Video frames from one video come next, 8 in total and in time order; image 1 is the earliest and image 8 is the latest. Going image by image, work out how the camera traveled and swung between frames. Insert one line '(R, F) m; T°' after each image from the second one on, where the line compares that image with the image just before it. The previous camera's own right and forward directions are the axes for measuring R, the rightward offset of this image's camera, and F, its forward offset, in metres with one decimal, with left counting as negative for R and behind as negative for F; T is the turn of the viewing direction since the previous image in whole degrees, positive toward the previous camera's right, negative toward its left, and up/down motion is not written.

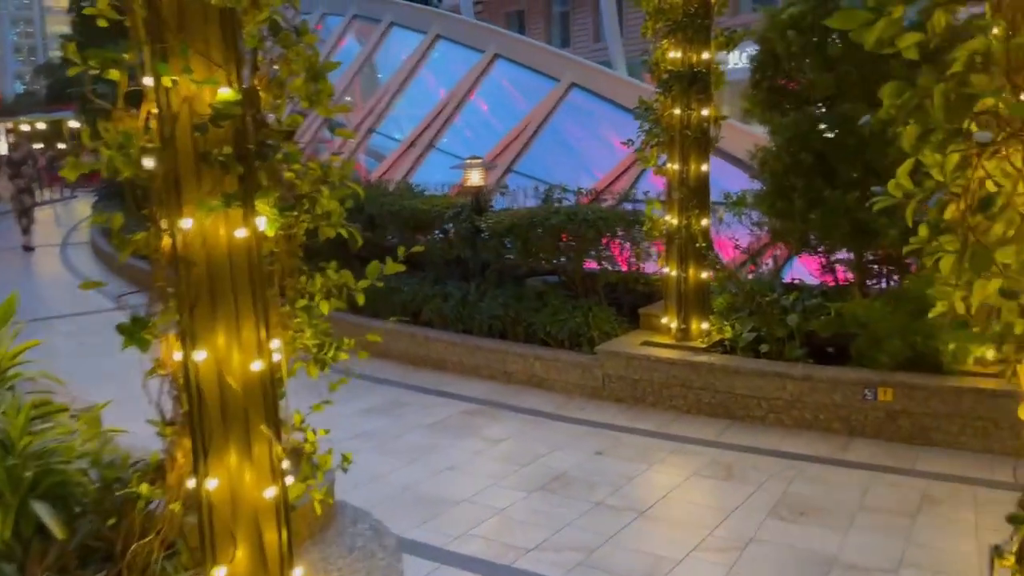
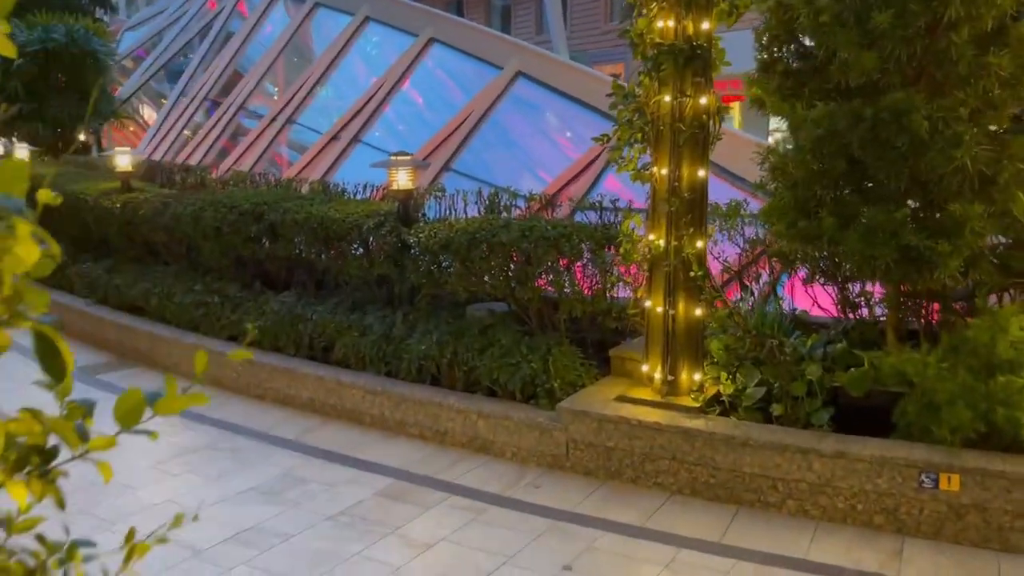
(0.0, +1.5) m; +4°
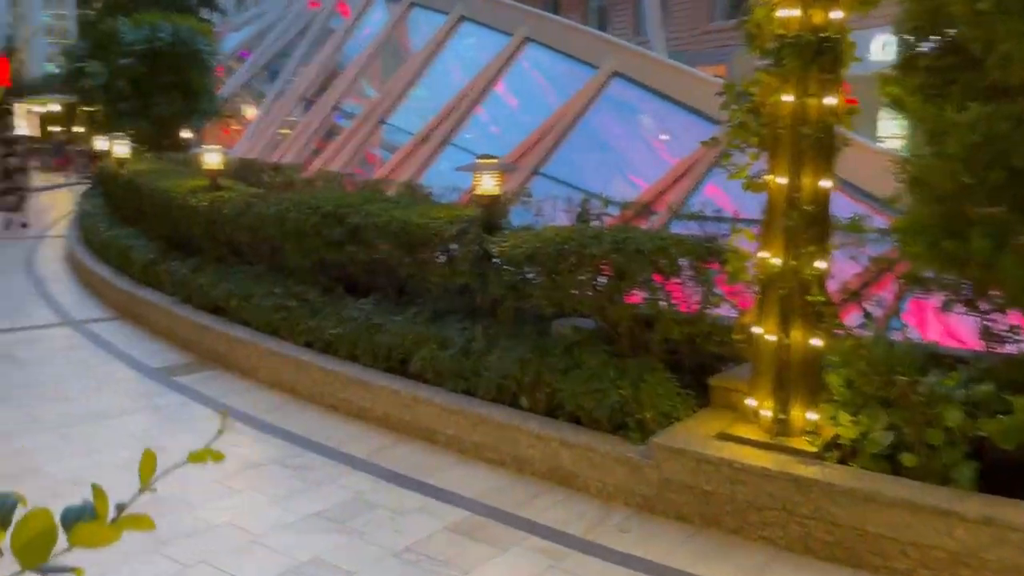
(0.0, +0.4) m; -6°
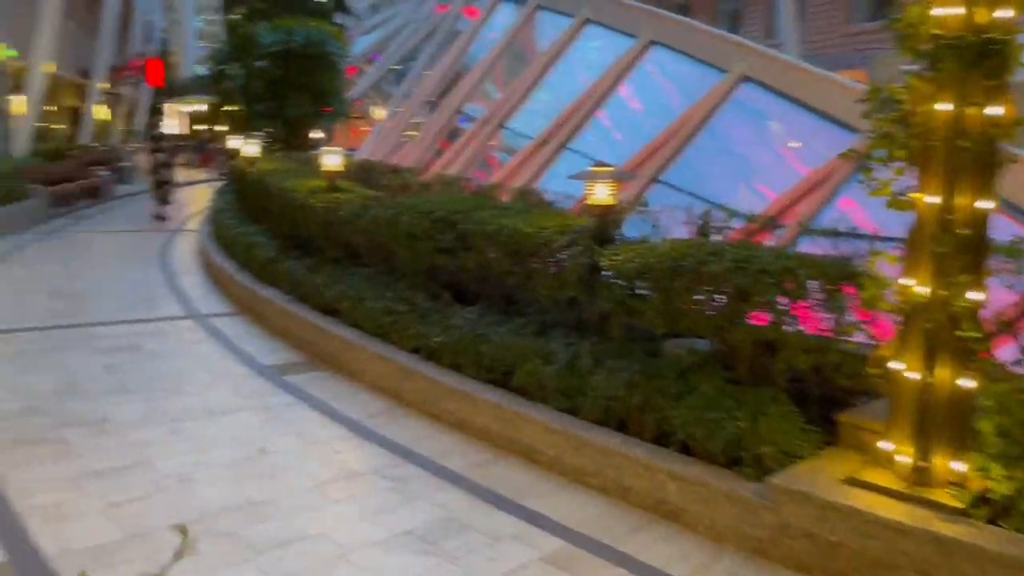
(0.0, +0.2) m; -8°
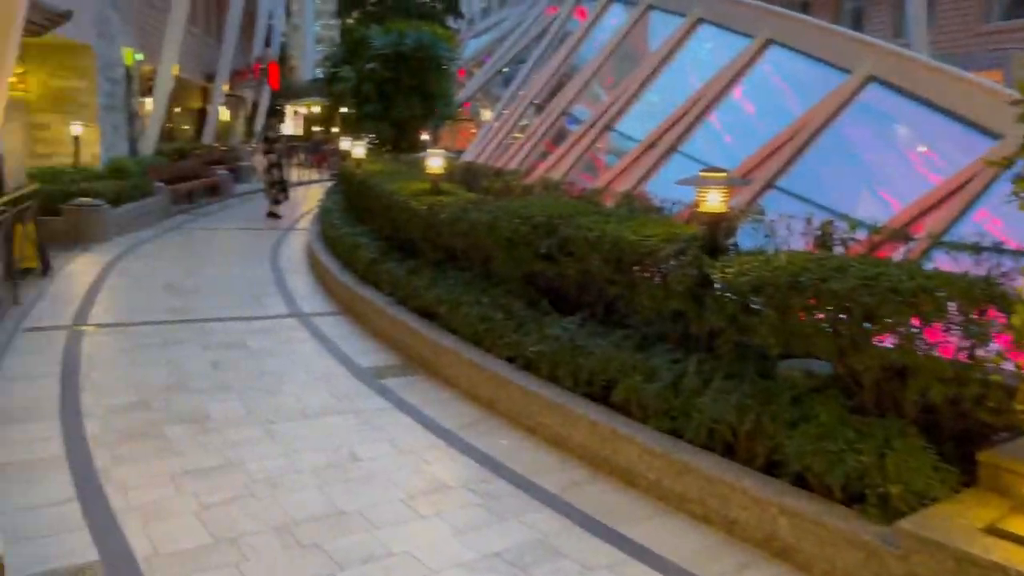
(0.0, +0.2) m; -7°
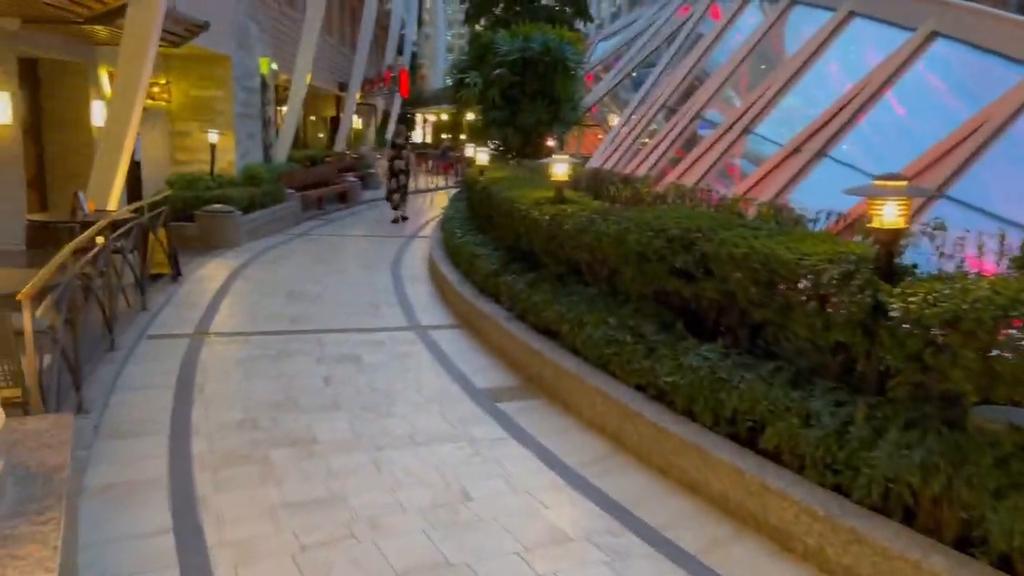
(-0.1, +0.5) m; -8°
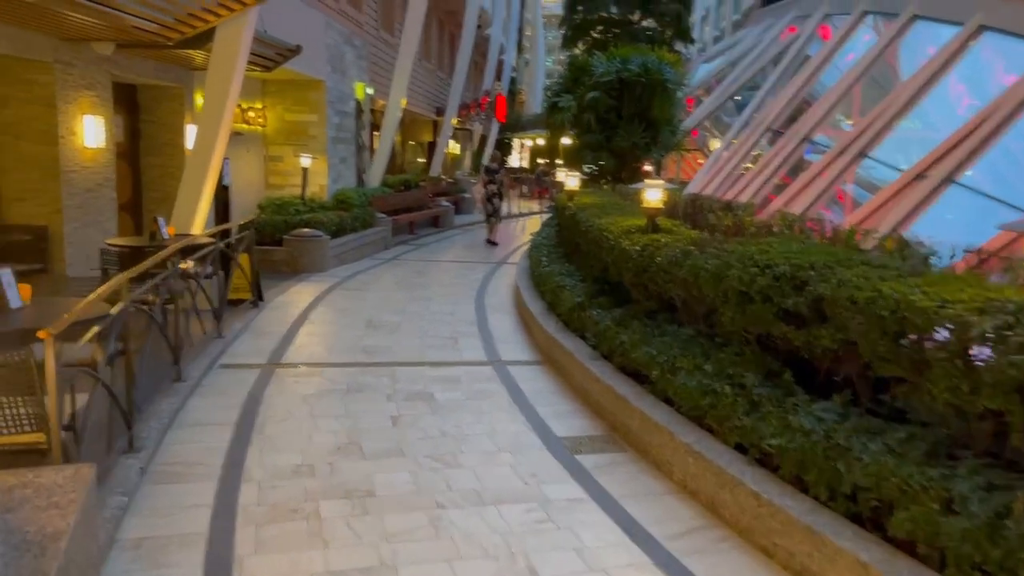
(+0.1, +0.6) m; -7°
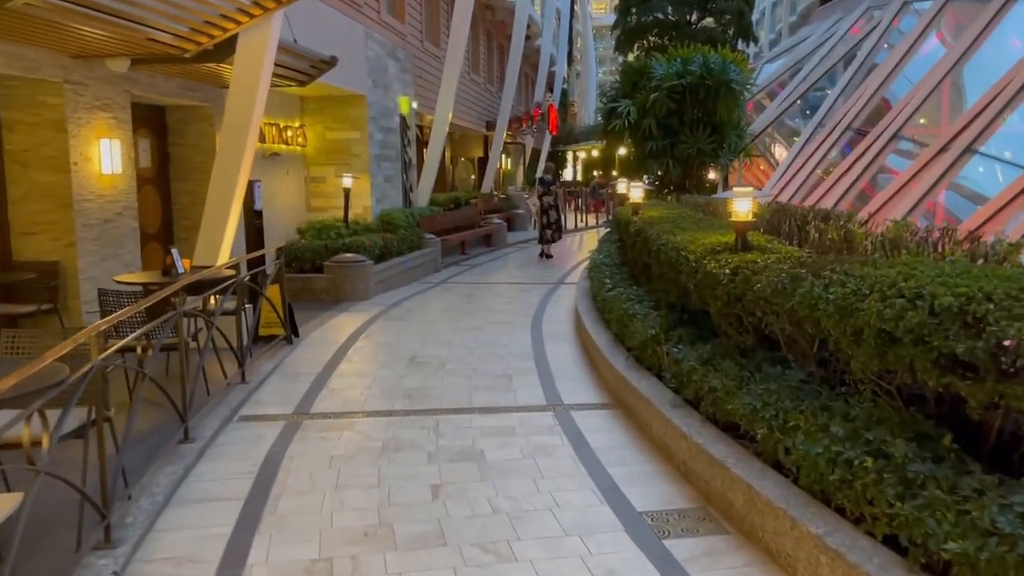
(0.0, +1.1) m; -4°
